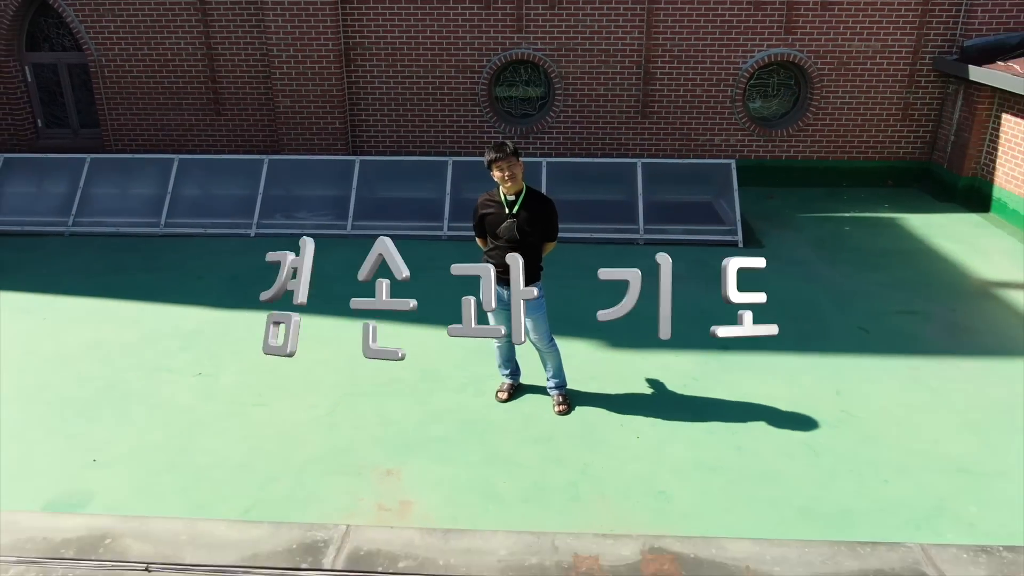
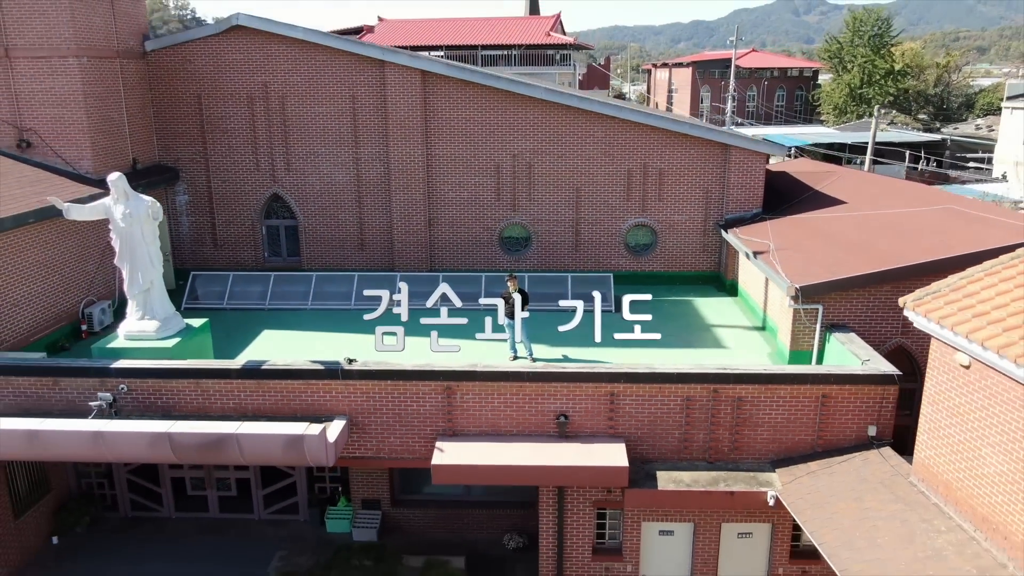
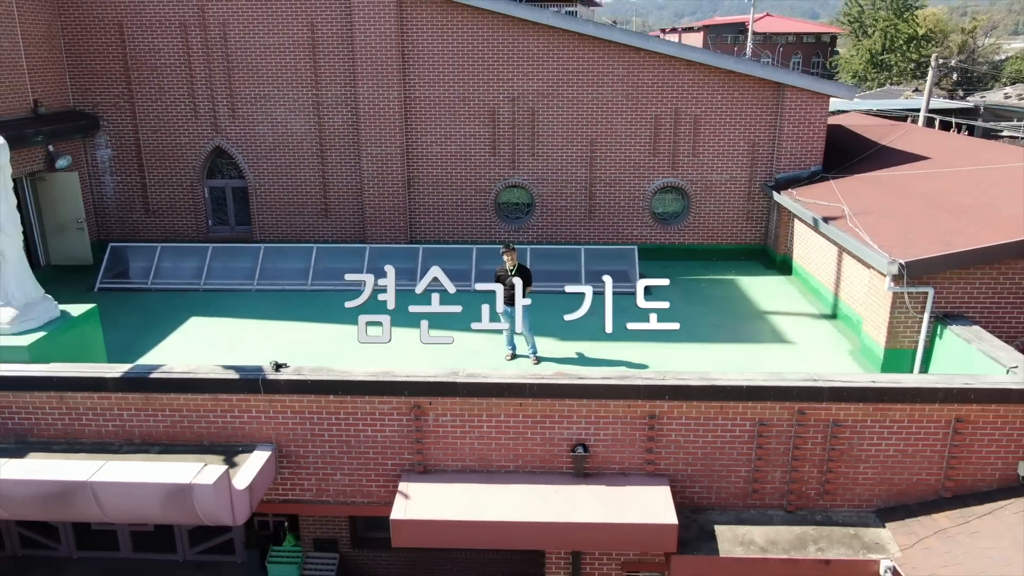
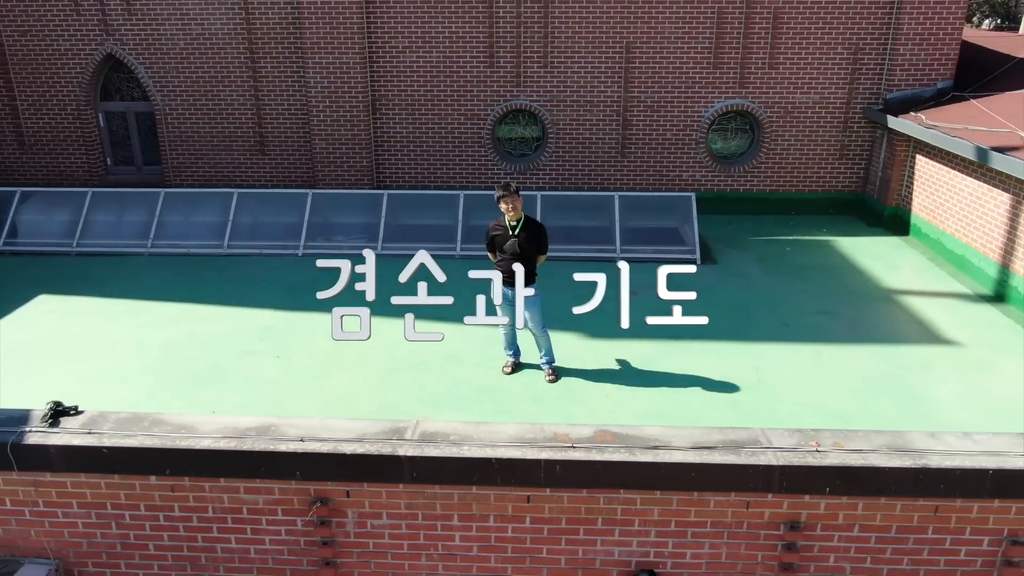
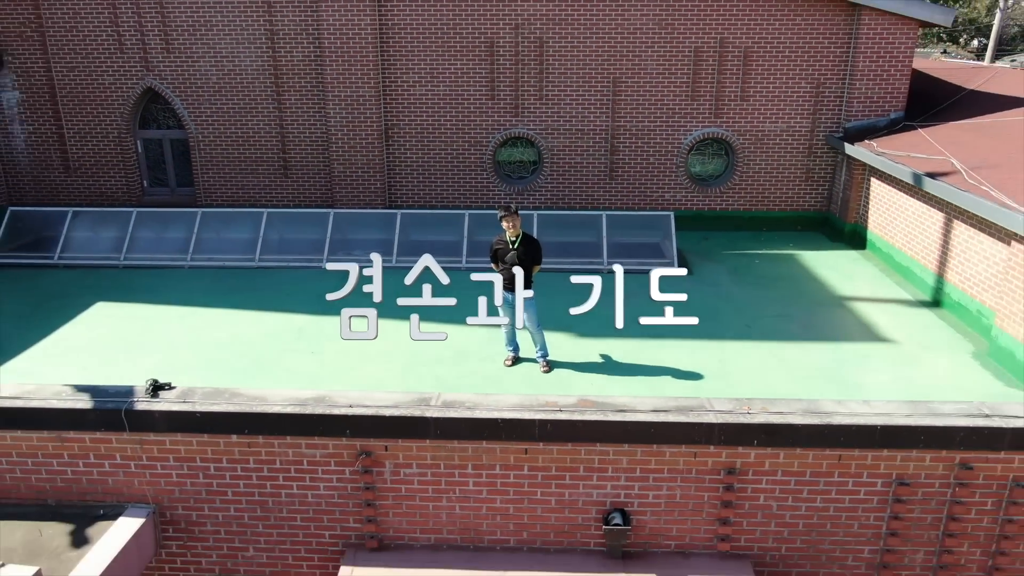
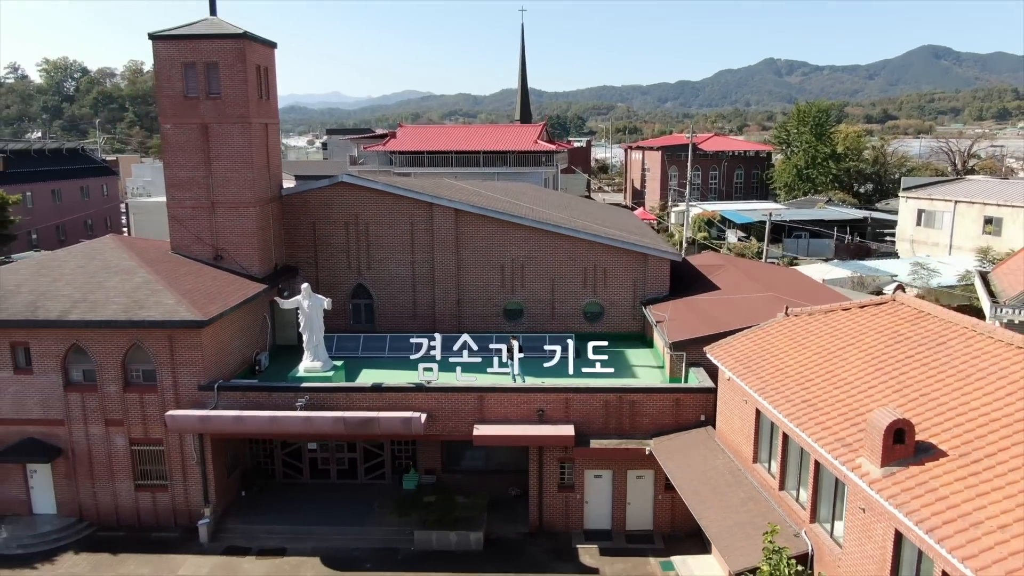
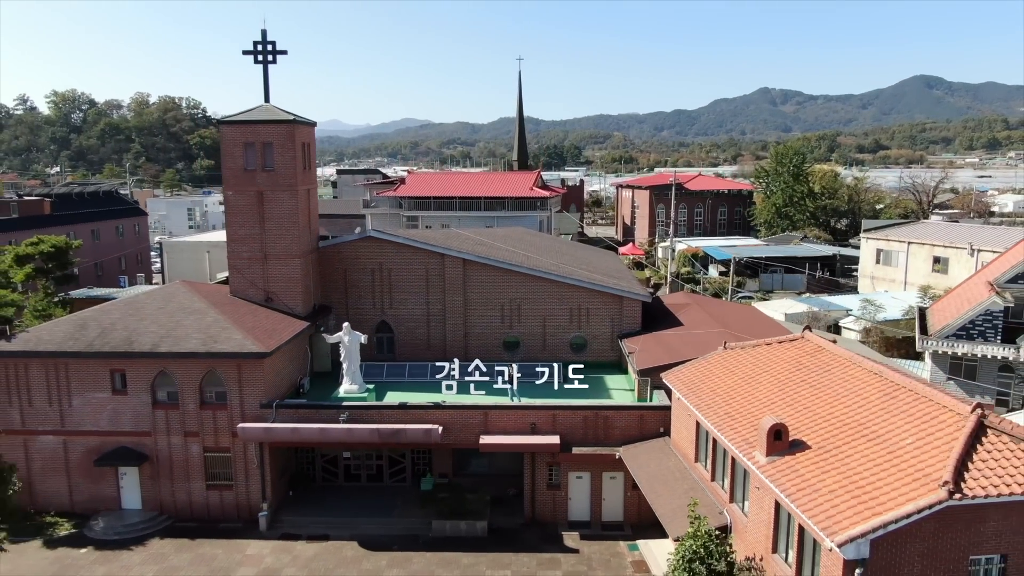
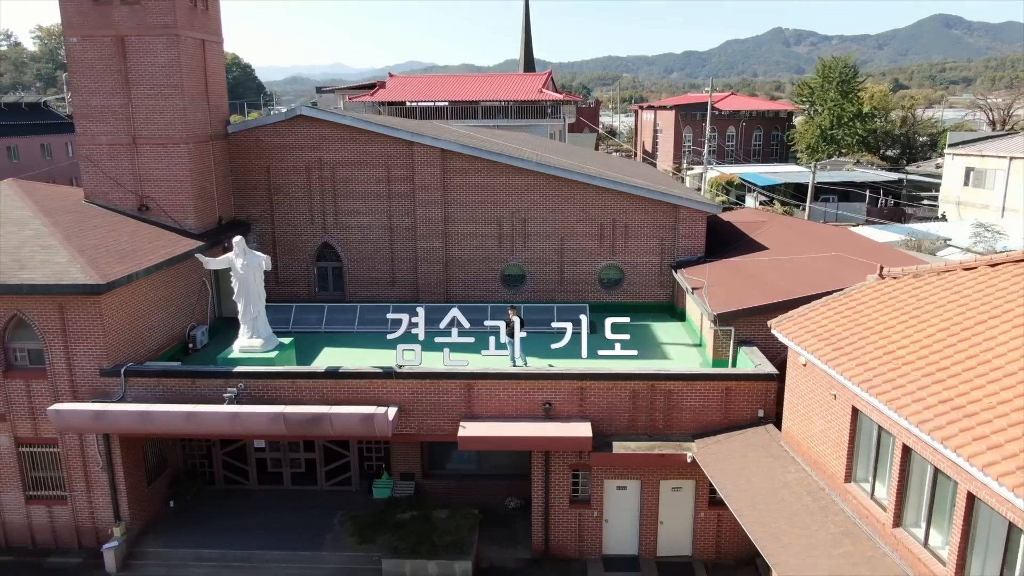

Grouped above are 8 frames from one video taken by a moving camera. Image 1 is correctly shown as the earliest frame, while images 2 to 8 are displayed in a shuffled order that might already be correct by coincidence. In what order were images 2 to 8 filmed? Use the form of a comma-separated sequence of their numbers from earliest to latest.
4, 5, 3, 2, 8, 6, 7
